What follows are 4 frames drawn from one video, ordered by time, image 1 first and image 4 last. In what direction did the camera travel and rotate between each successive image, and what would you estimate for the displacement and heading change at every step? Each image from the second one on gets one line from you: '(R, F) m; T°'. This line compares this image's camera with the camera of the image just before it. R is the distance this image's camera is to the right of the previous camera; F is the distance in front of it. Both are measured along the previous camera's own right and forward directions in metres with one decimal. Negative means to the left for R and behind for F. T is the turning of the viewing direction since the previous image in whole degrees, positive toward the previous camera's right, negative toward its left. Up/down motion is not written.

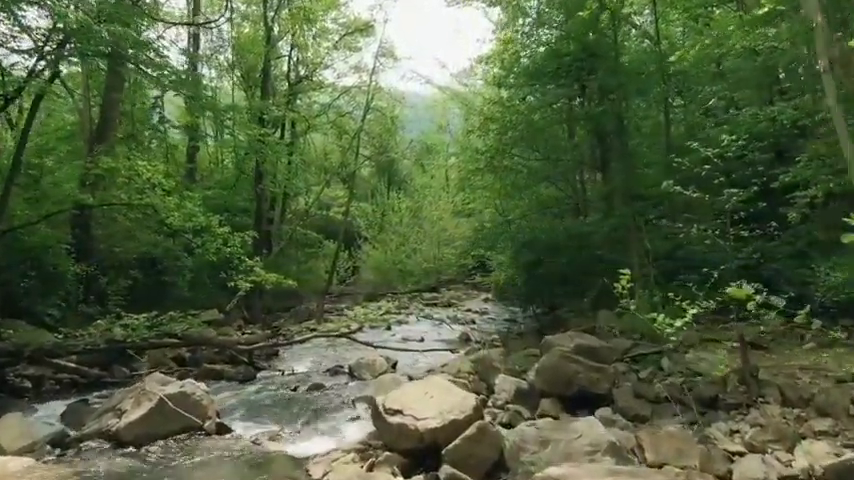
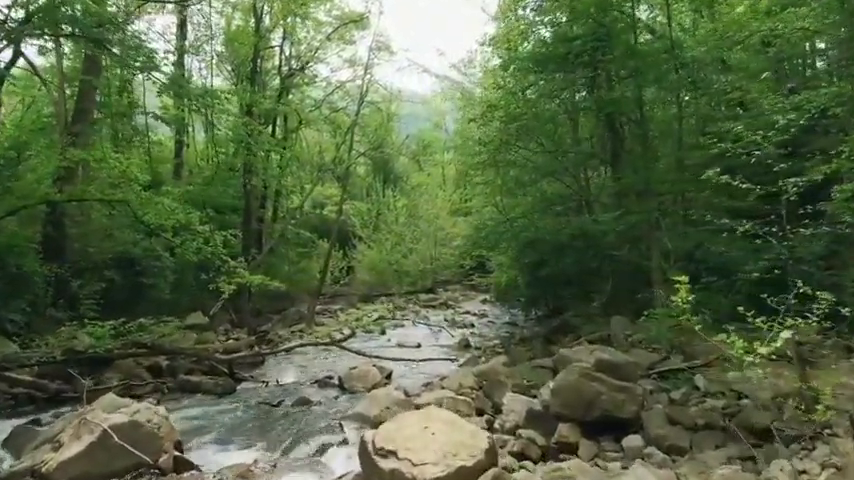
(0.0, +1.1) m; 0°
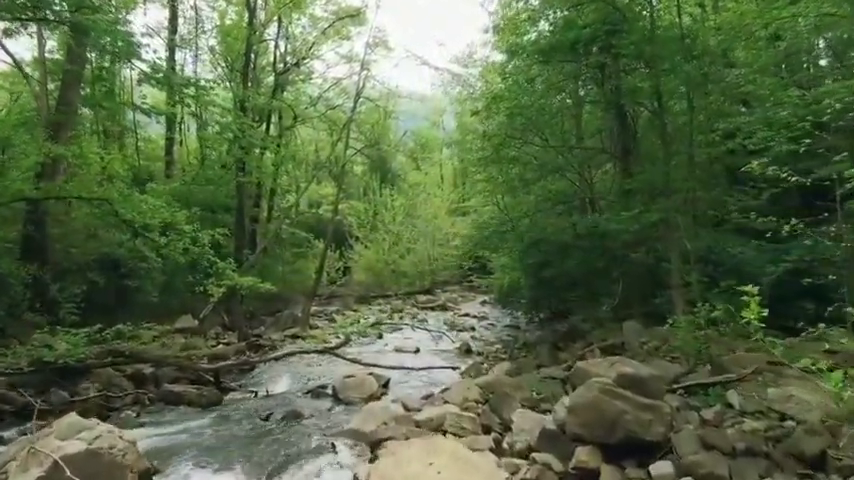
(-0.1, +0.8) m; 0°
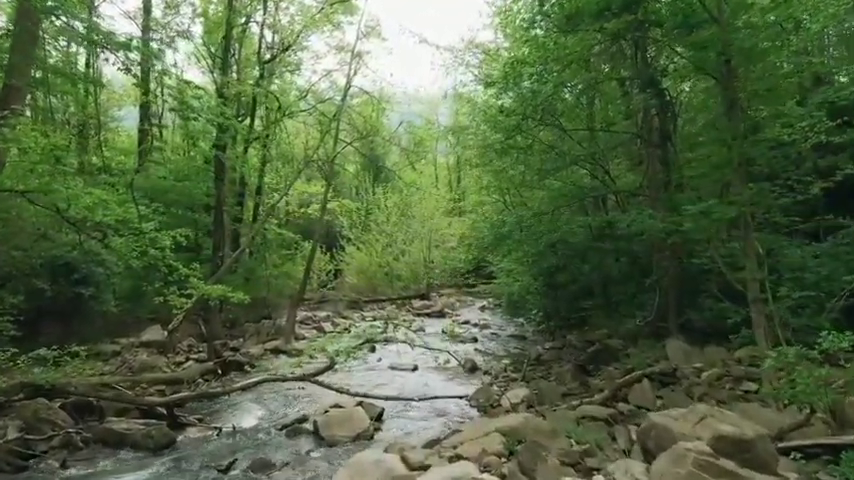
(-0.1, +2.0) m; +1°
